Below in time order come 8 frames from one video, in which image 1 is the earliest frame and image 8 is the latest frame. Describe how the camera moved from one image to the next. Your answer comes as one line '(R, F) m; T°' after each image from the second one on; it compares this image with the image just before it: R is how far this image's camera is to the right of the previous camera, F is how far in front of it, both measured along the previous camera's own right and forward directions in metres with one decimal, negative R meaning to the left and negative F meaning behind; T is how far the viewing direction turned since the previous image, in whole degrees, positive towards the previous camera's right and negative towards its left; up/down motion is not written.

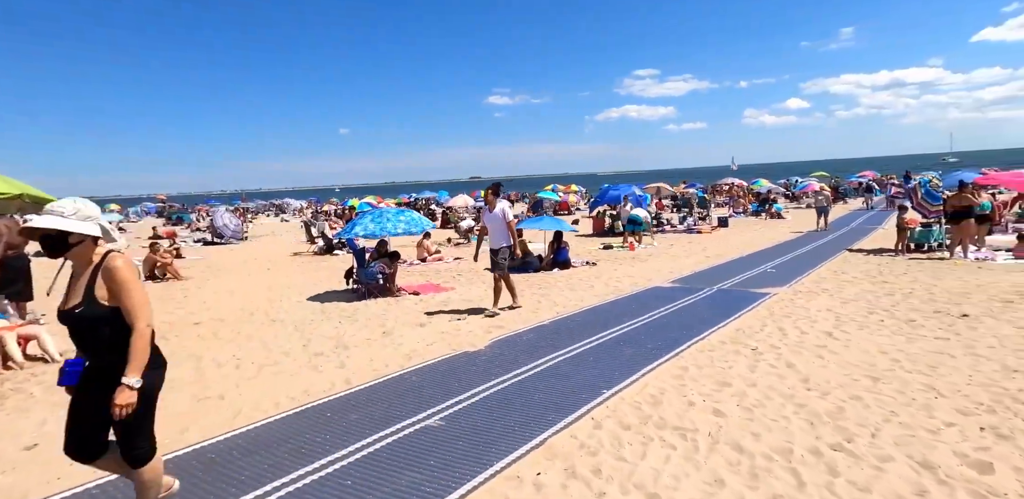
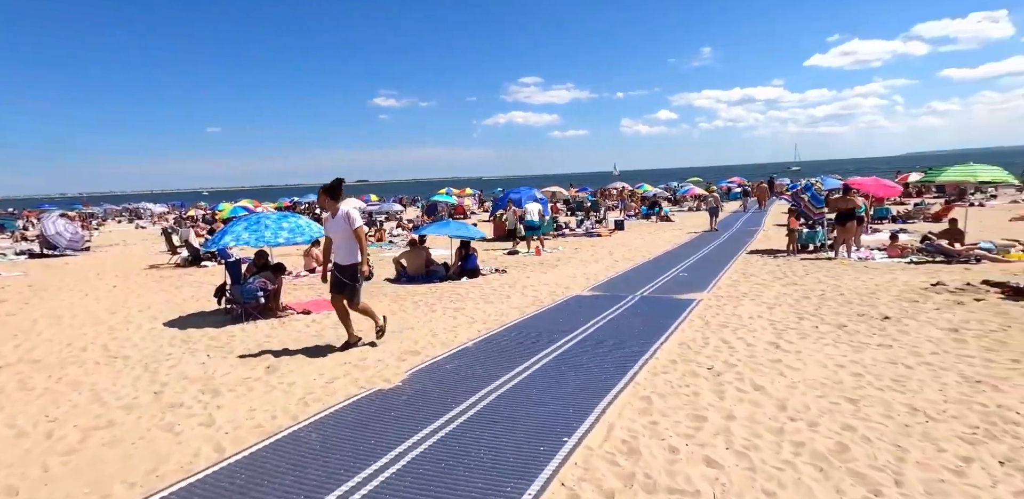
(-0.3, +1.0) m; +11°
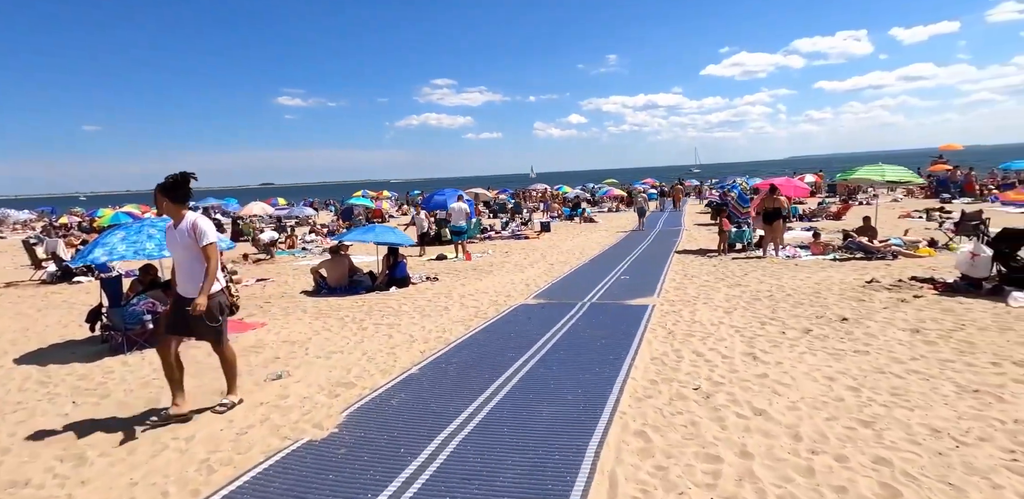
(-0.3, +0.8) m; +9°
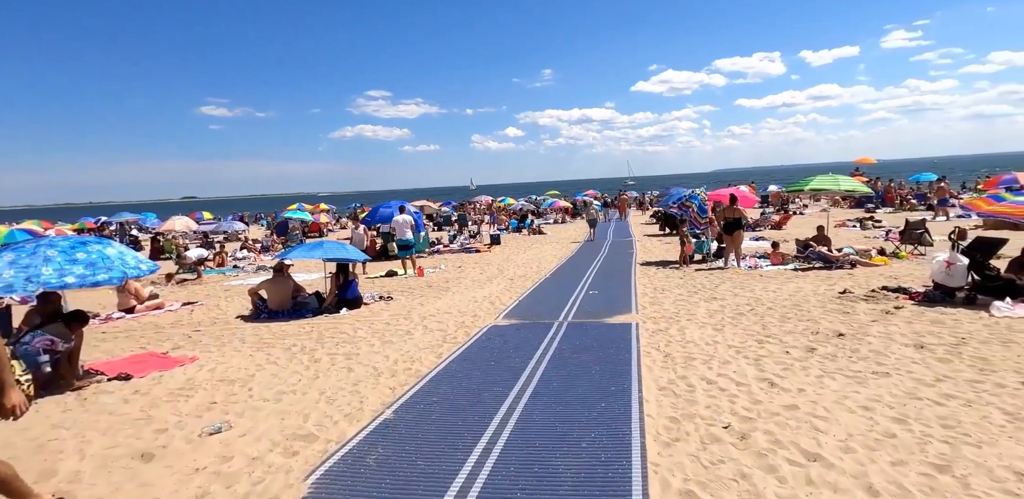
(-0.4, +0.7) m; +6°
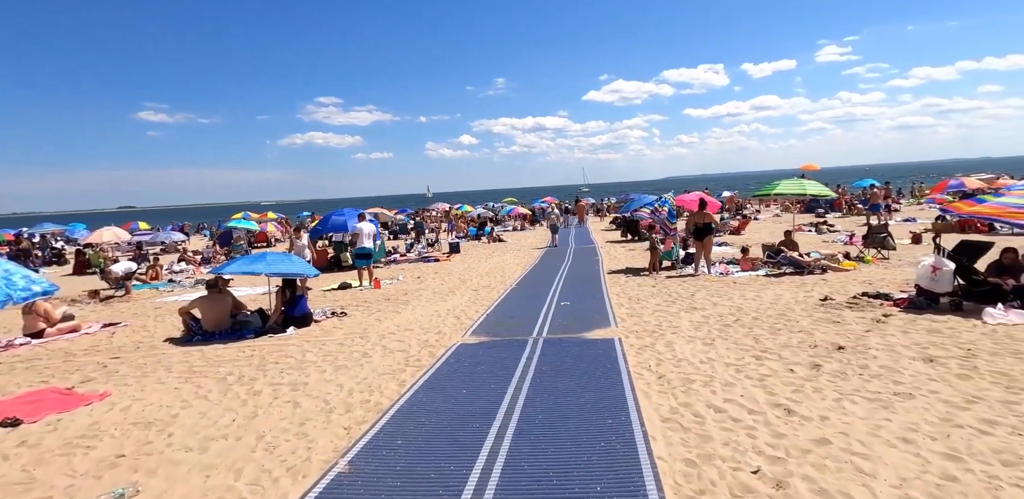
(-0.2, +0.7) m; +5°
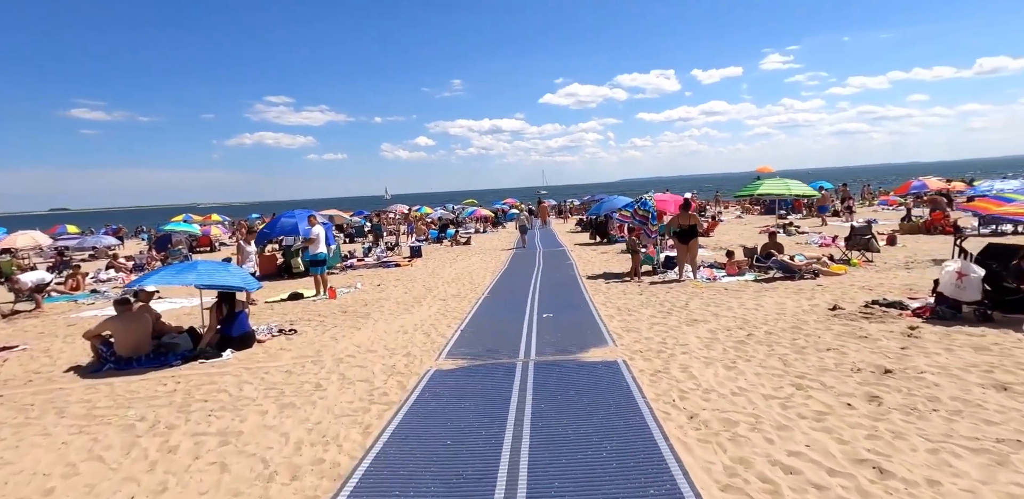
(-0.3, +1.1) m; +4°
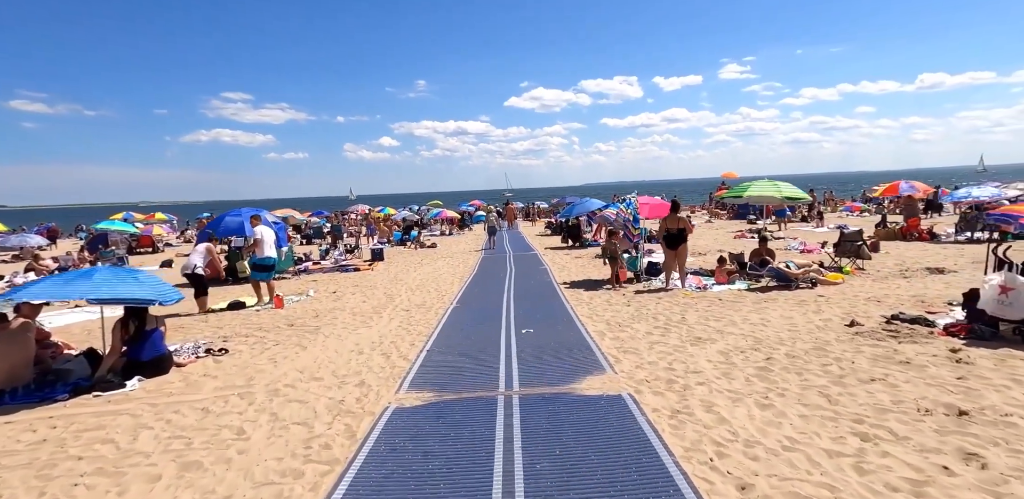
(-0.1, +1.1) m; +4°
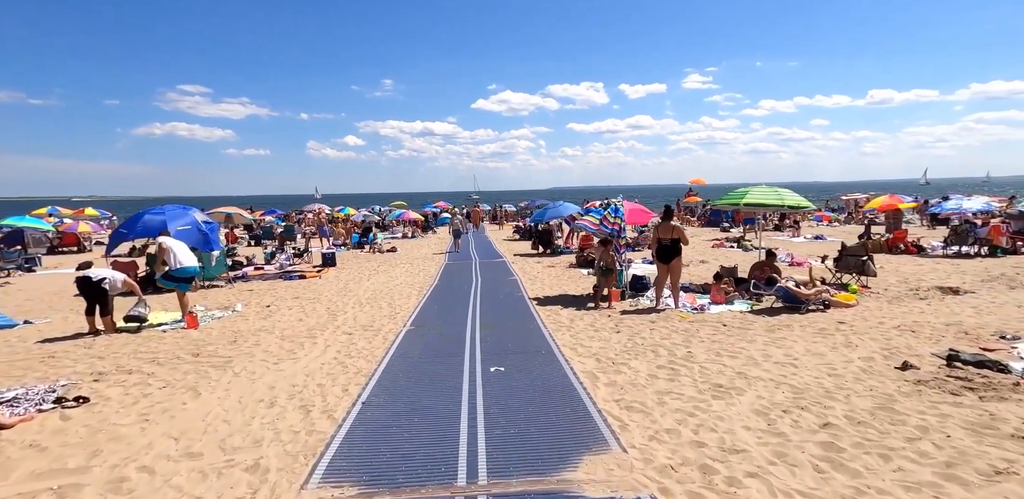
(0.0, +1.6) m; +4°
